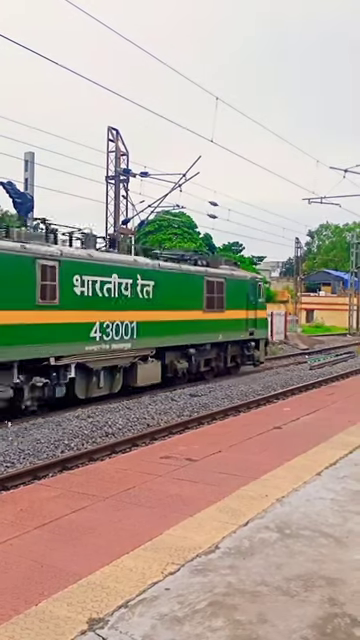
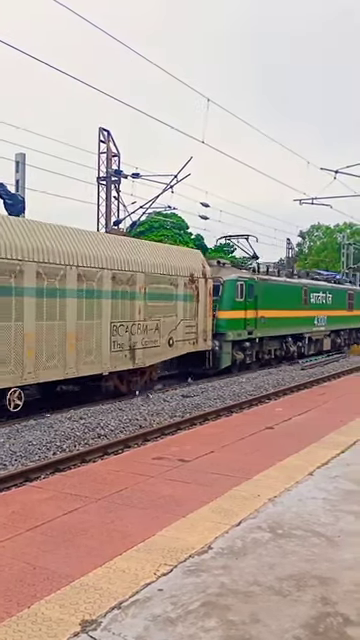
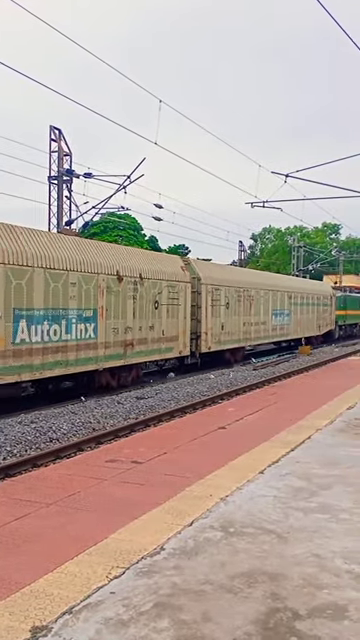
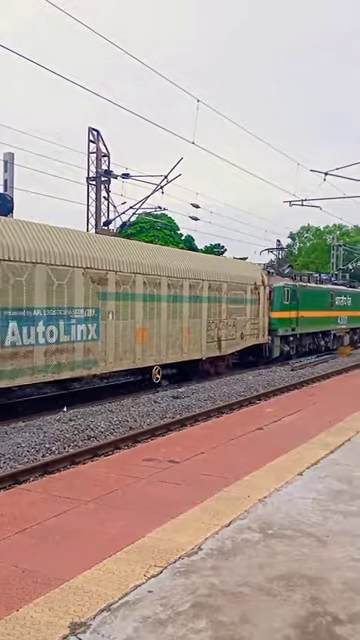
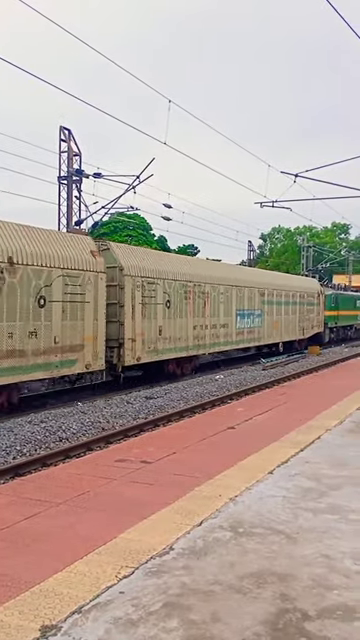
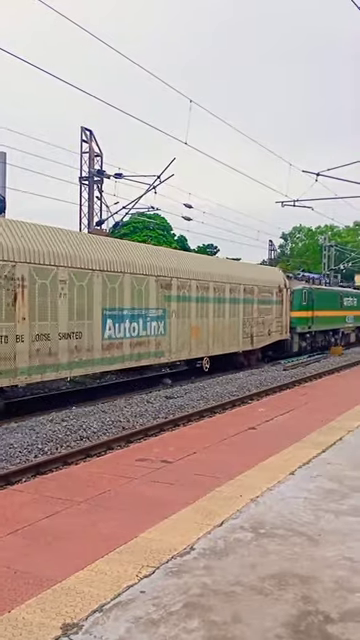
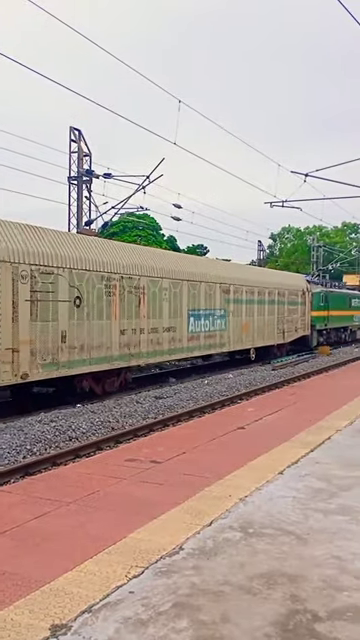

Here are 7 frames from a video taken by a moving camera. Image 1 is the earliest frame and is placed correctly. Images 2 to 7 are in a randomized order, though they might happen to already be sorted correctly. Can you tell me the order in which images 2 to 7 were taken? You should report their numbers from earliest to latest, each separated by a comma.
2, 4, 6, 7, 5, 3
